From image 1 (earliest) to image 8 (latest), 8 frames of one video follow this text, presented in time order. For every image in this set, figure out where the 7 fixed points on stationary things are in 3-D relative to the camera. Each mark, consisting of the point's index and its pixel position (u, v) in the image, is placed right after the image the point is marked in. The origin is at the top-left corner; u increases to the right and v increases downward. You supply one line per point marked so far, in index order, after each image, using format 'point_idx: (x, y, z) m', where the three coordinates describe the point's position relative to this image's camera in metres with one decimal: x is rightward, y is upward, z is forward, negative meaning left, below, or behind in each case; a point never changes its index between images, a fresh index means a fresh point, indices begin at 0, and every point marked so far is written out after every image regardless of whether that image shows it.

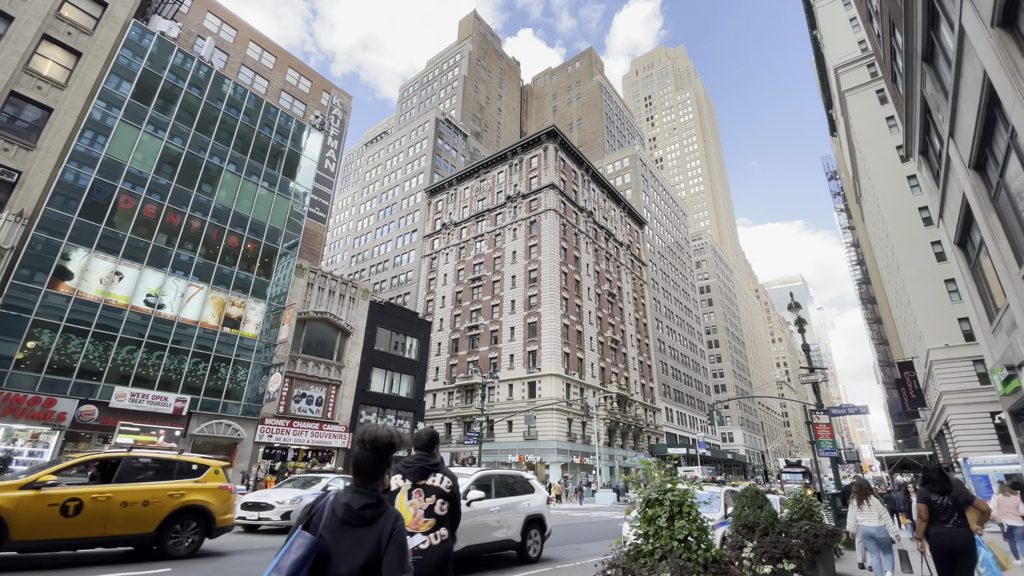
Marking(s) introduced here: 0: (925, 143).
0: (+16.6, +5.9, +18.9) m
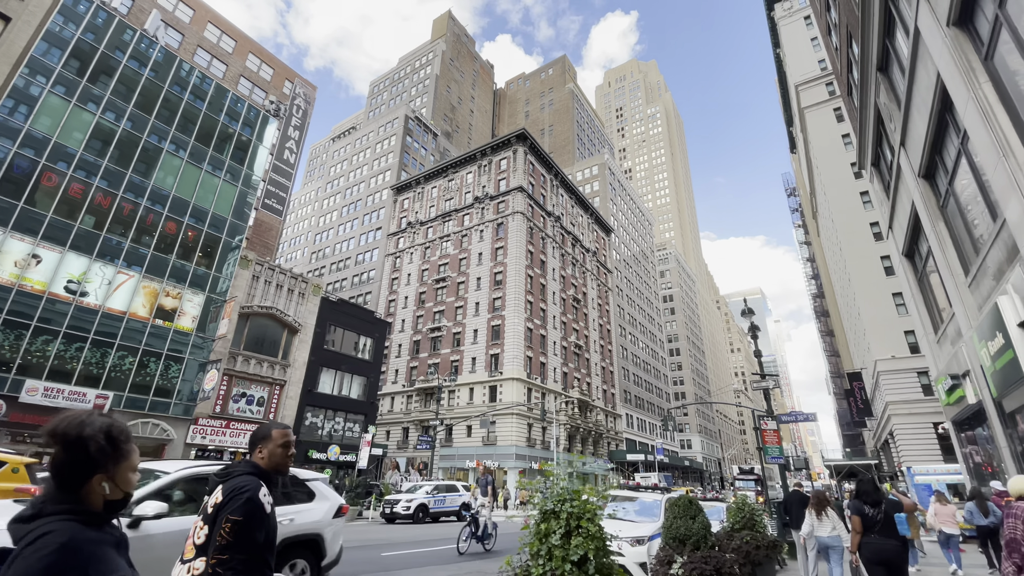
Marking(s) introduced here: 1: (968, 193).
0: (+14.9, +5.5, +19.2) m
1: (+10.9, +2.2, +11.2) m
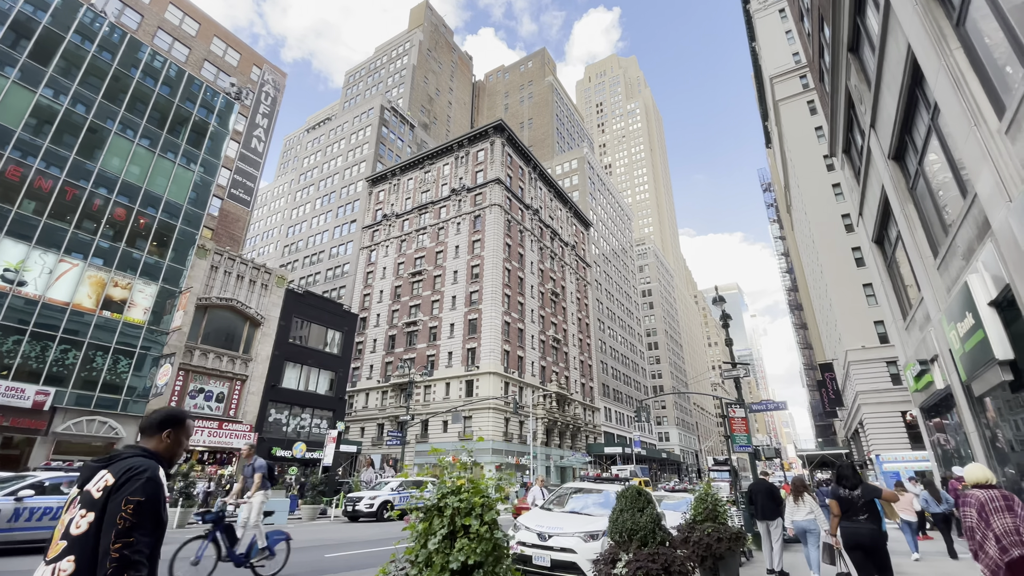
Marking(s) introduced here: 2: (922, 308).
0: (+13.6, +6.0, +19.0) m
1: (+9.9, +2.7, +10.9) m
2: (+12.0, -0.6, +13.8) m
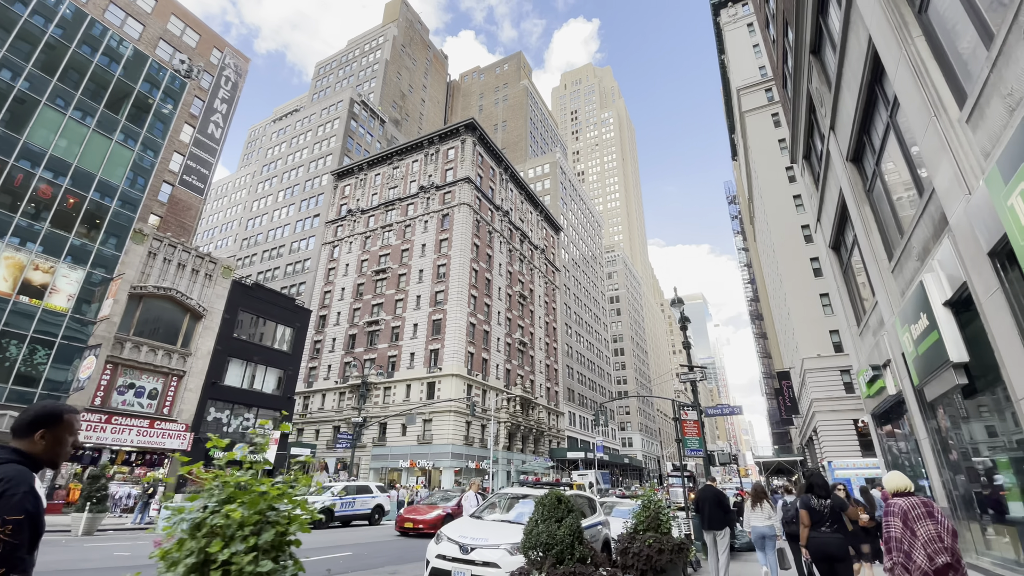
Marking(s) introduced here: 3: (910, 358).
0: (+12.0, +5.8, +19.0) m
1: (+8.7, +2.6, +10.6) m
2: (+10.6, -0.7, +13.7) m
3: (+8.6, -1.5, +10.1) m
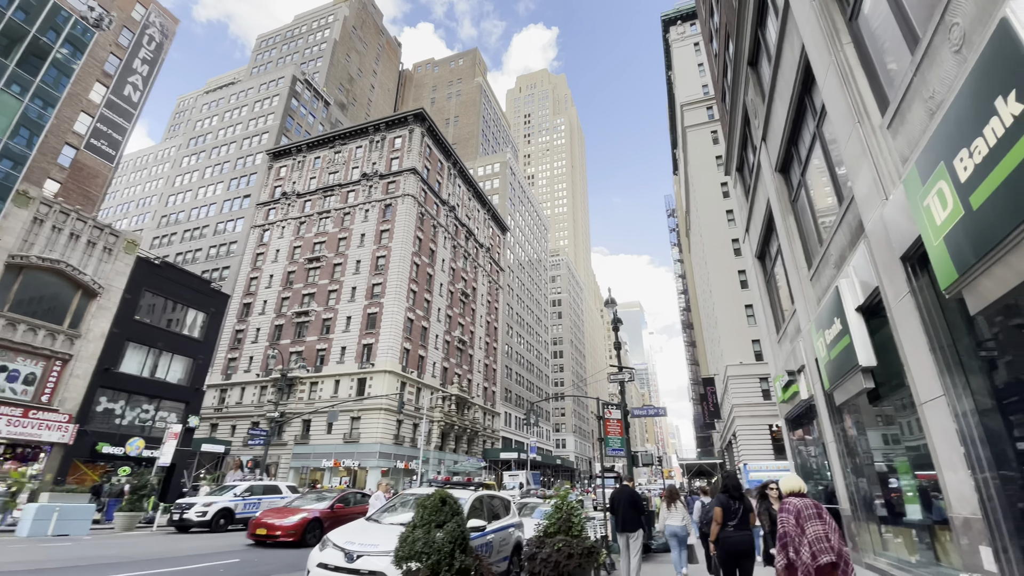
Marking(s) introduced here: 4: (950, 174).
0: (+9.6, +5.5, +19.6) m
1: (+7.1, +2.4, +10.9) m
2: (+8.5, -1.0, +14.1) m
3: (+6.9, -1.7, +10.4) m
4: (+4.5, +1.2, +4.9) m
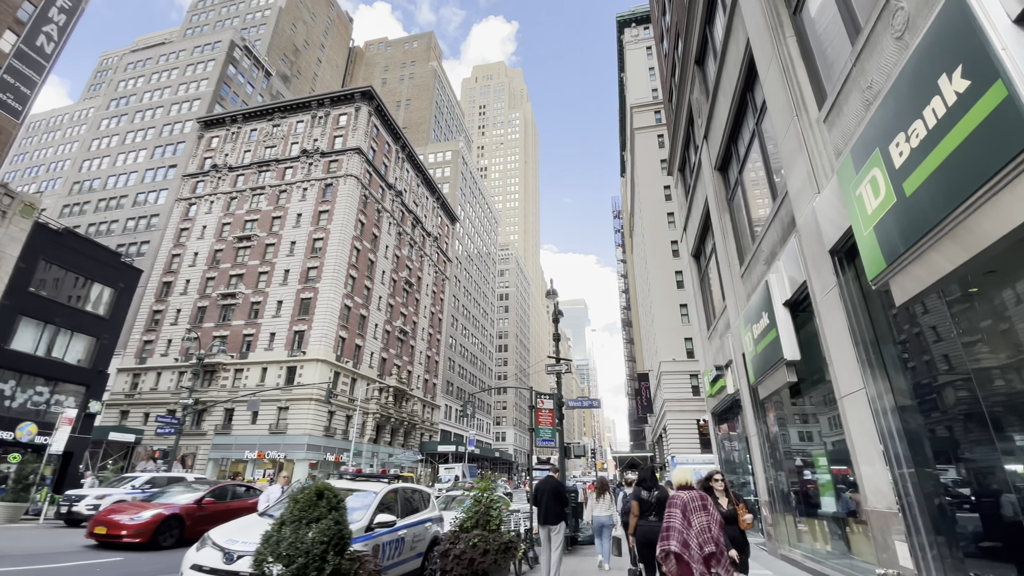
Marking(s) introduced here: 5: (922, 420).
0: (+7.3, +5.6, +20.0) m
1: (+5.7, +2.5, +11.1) m
2: (+6.6, -0.9, +14.4) m
3: (+5.3, -1.6, +10.5) m
4: (+3.8, +1.3, +4.7) m
5: (+4.7, -1.5, +5.4) m
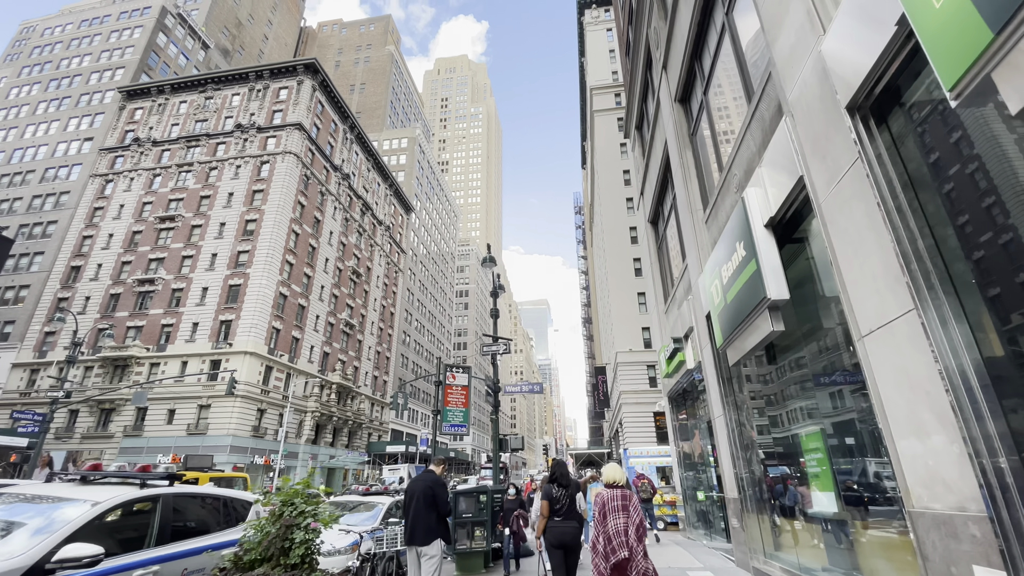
0: (+4.9, +6.6, +17.8) m
1: (+4.0, +3.6, +8.8) m
2: (+4.5, +0.2, +12.2) m
3: (+3.6, -0.5, +8.2) m
4: (+2.5, +2.4, +2.3) m
5: (+3.3, -0.4, +3.1) m
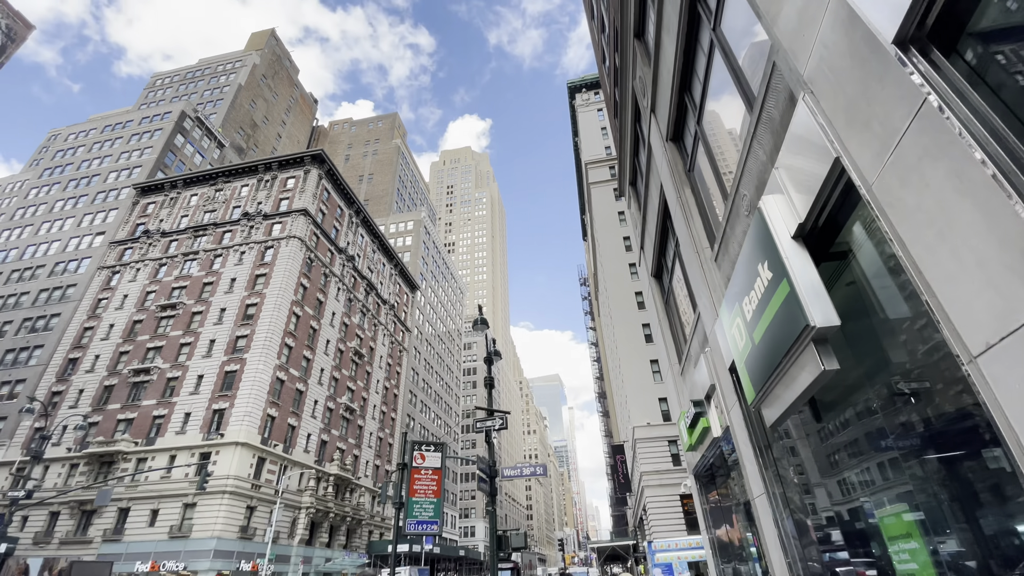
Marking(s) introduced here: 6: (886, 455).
0: (+4.6, +4.4, +17.3) m
1: (+3.5, +2.9, +7.9) m
2: (+4.3, -1.1, +10.7) m
3: (+3.3, -1.1, +6.7) m
4: (+1.9, +2.7, +1.4) m
5: (+2.9, -0.2, +1.7) m
6: (+3.4, -1.2, +3.9) m
